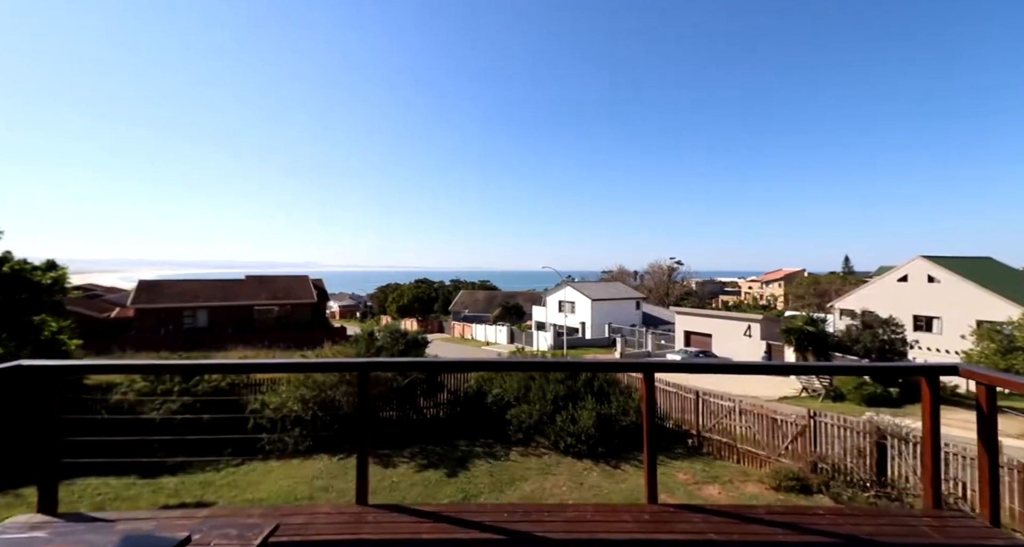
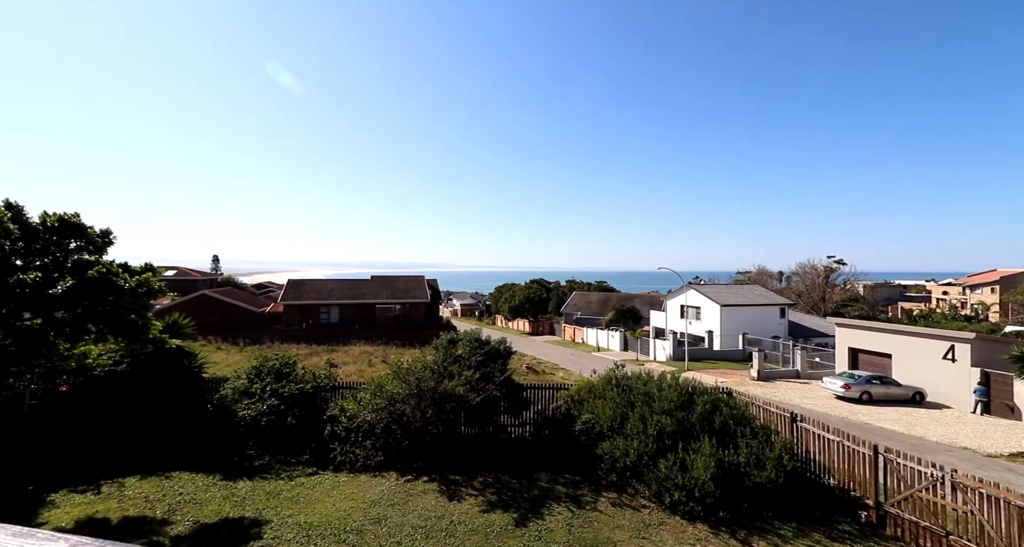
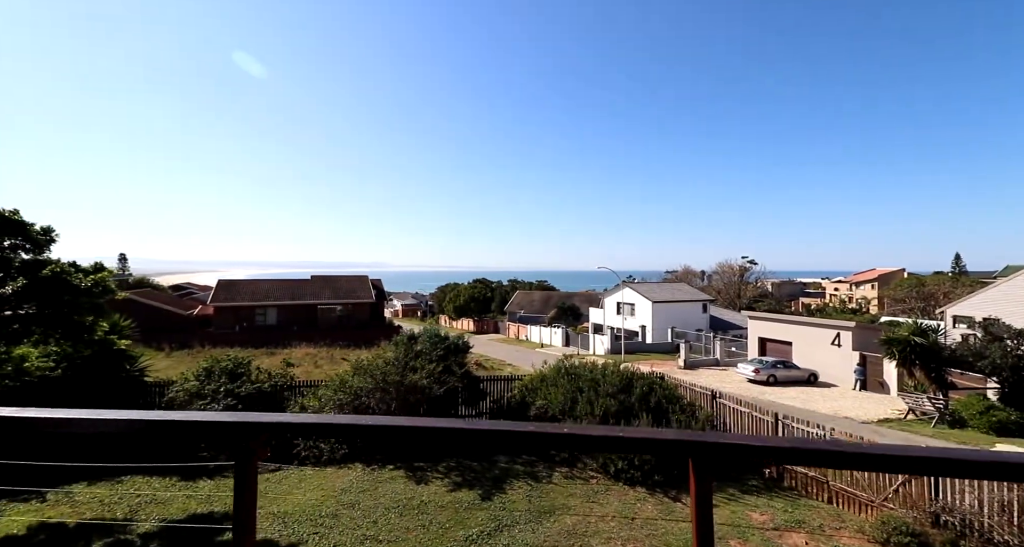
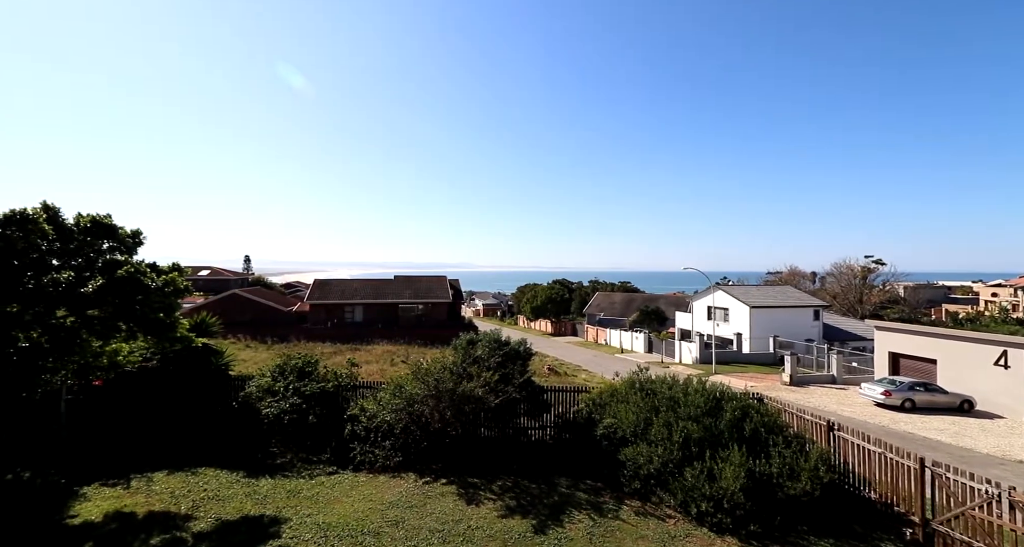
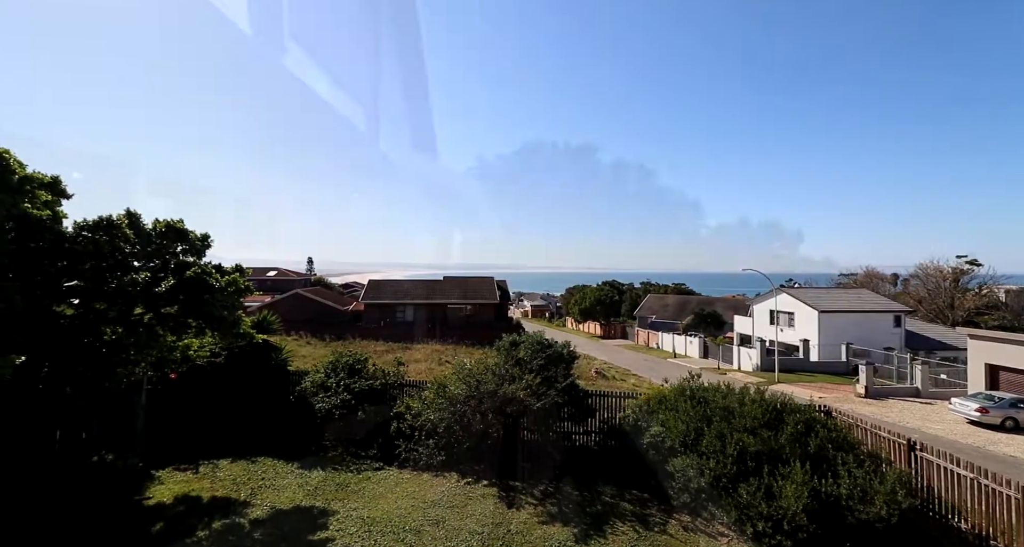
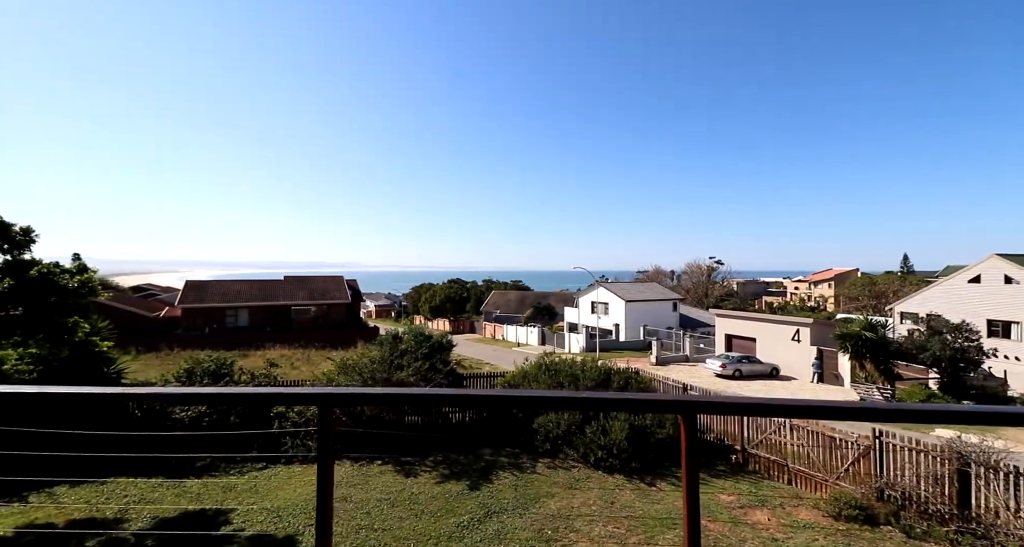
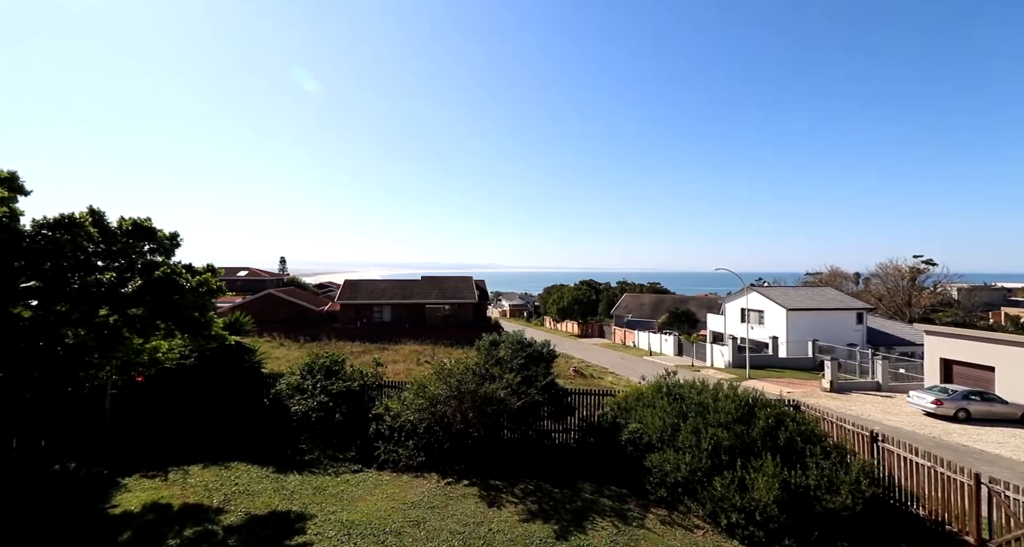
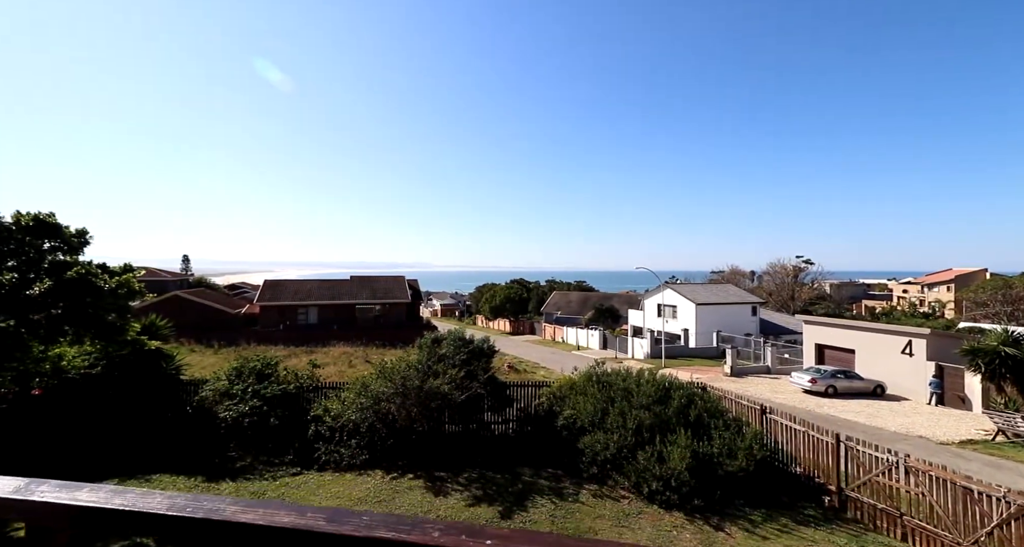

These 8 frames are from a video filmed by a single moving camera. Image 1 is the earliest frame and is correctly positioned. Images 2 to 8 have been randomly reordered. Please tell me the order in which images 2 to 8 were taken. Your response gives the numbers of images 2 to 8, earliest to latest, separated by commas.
6, 3, 8, 2, 4, 7, 5
